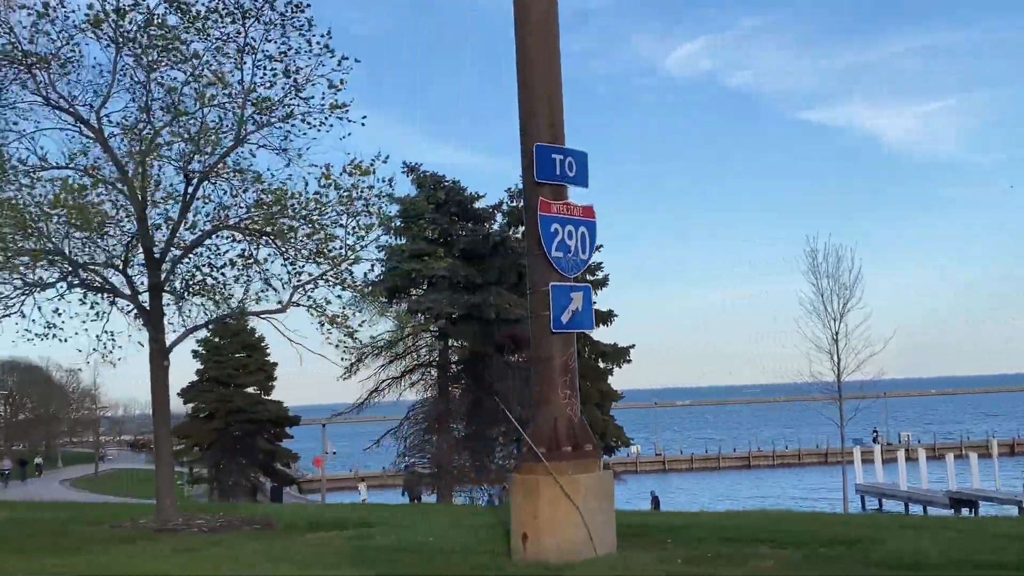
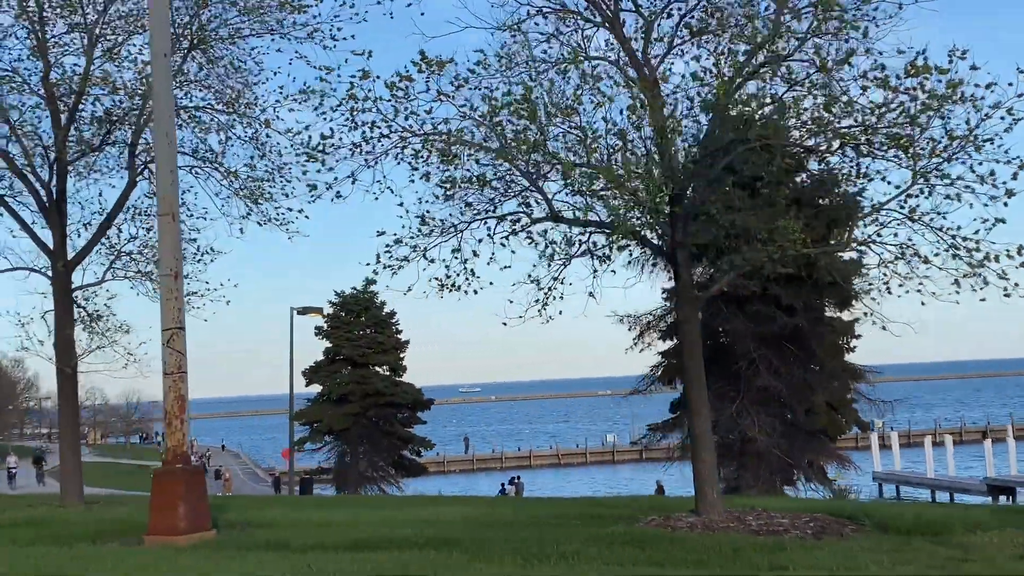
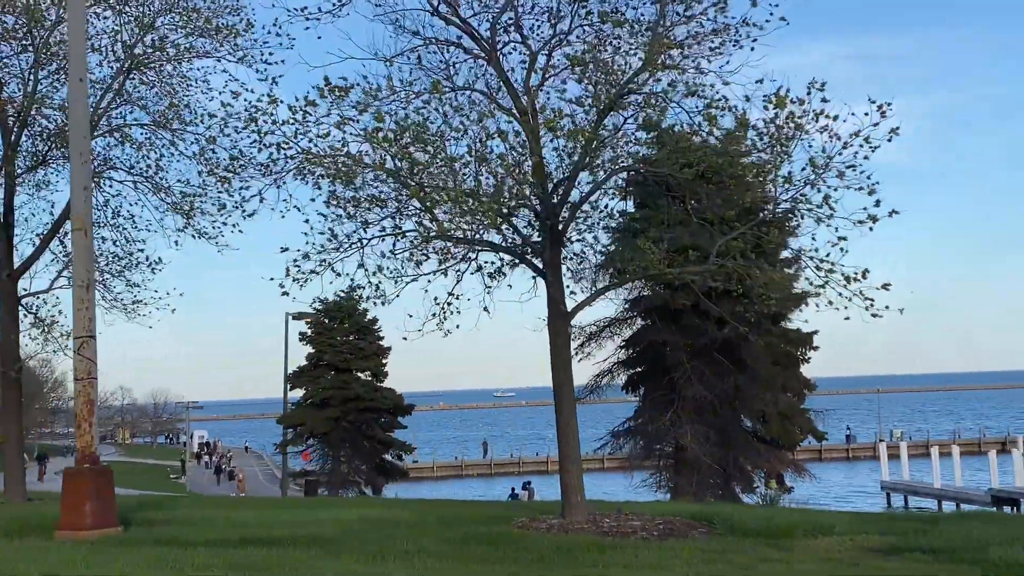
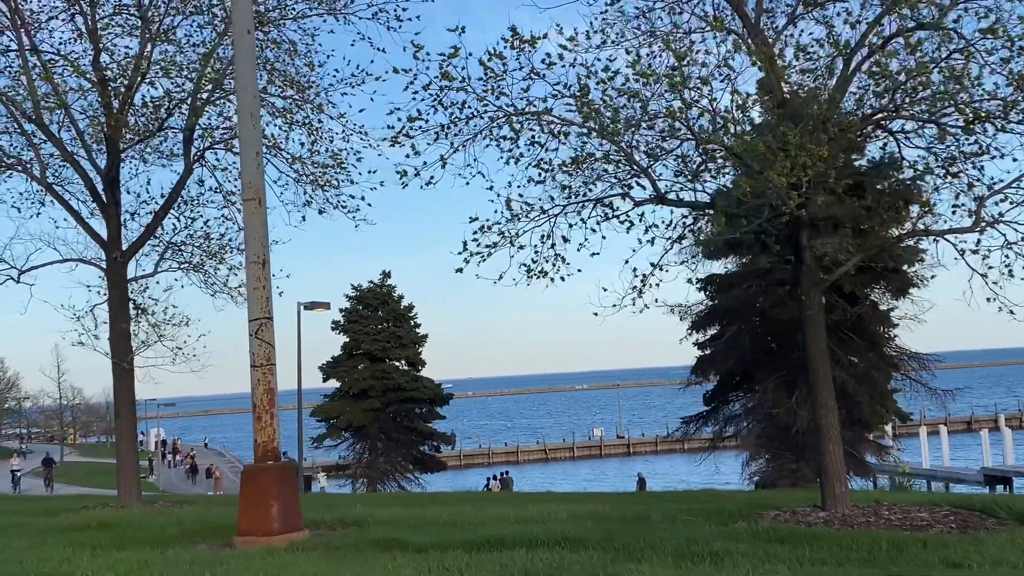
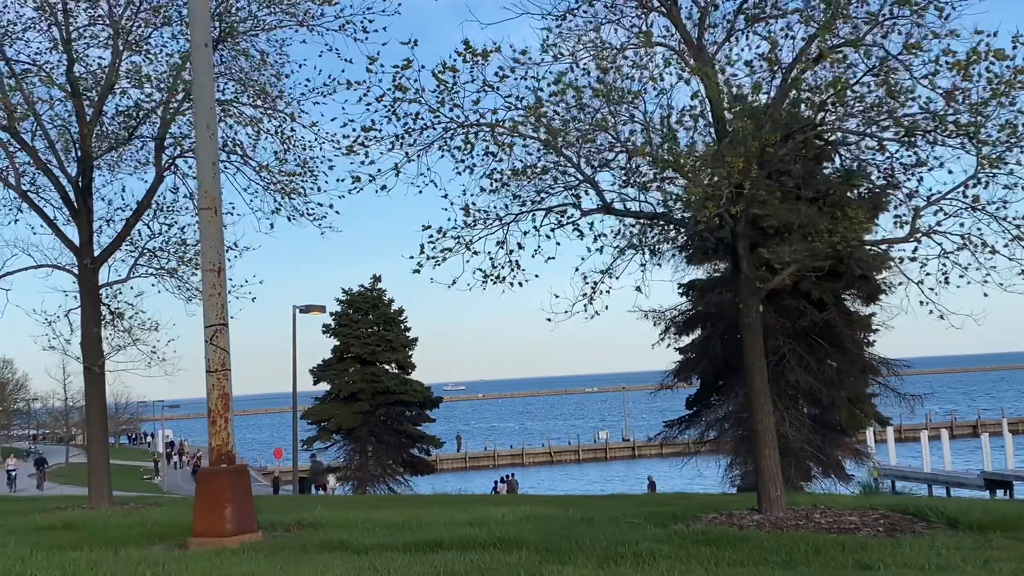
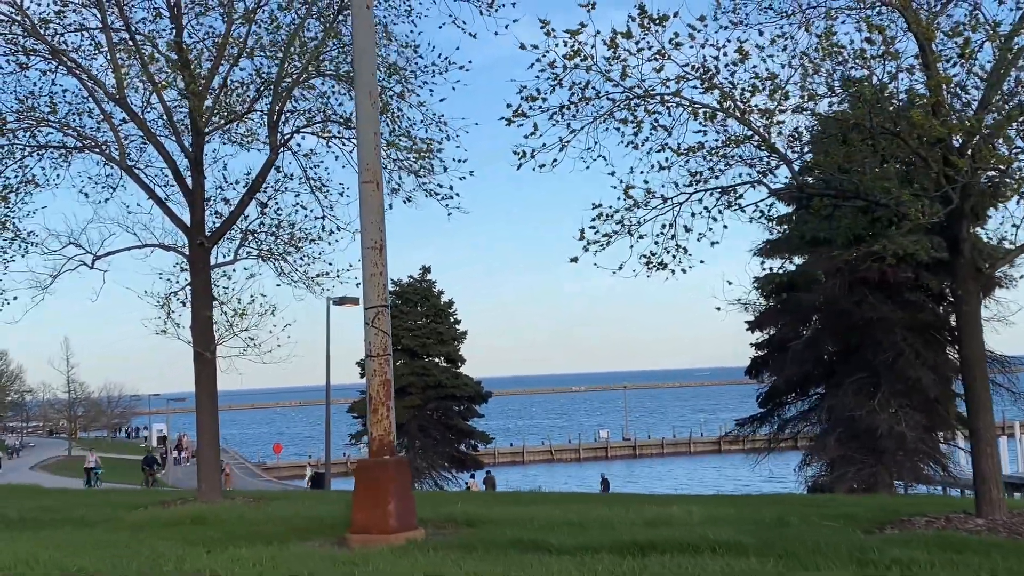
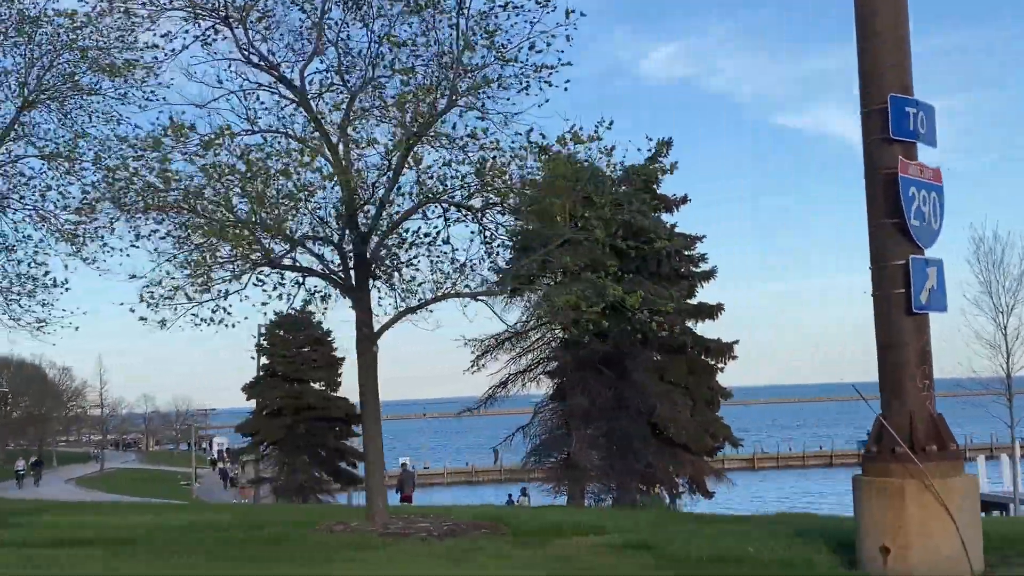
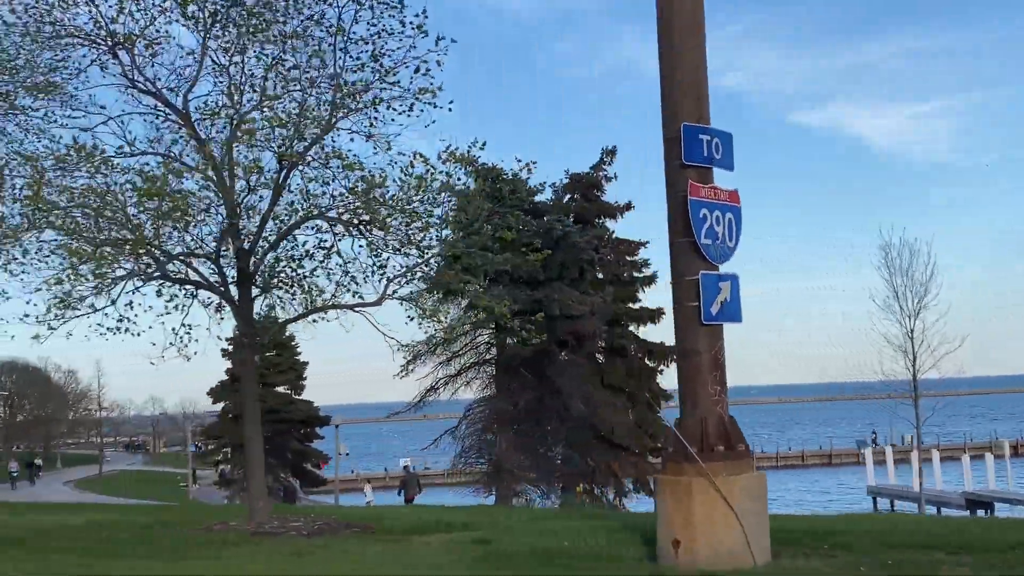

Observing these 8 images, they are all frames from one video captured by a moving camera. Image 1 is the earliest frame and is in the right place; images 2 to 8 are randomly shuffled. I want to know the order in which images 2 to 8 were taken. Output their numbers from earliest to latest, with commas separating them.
8, 7, 3, 2, 5, 4, 6
